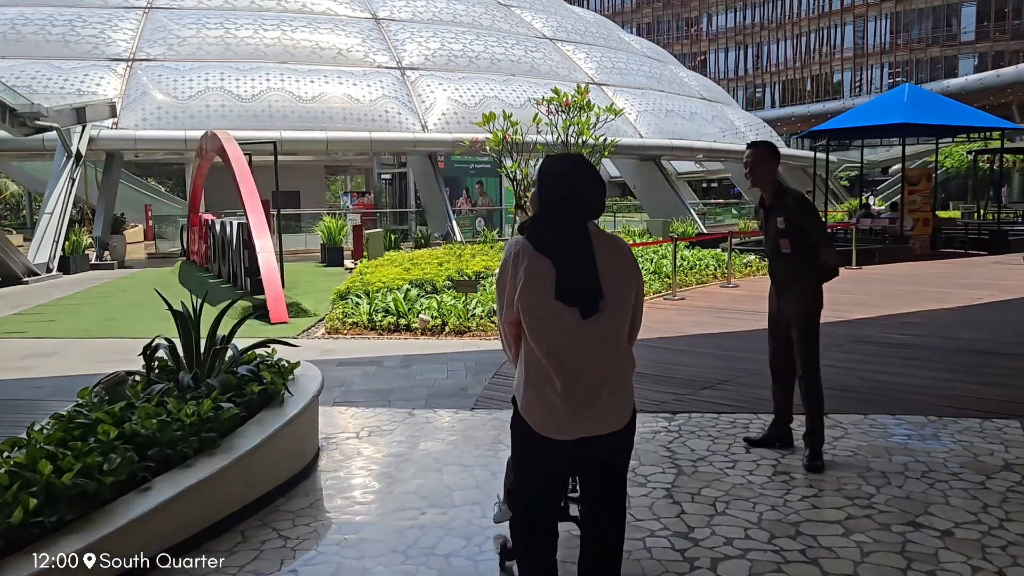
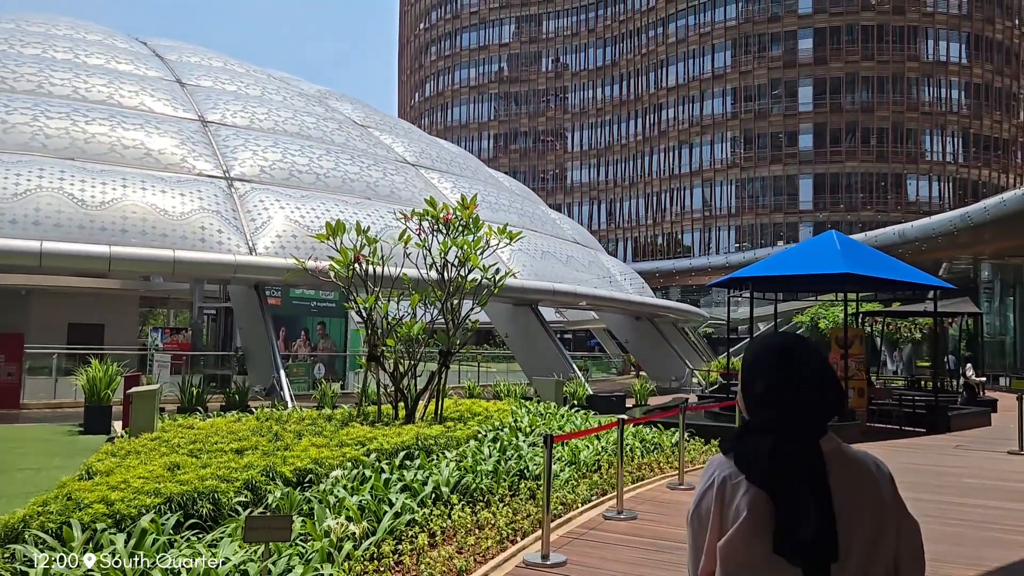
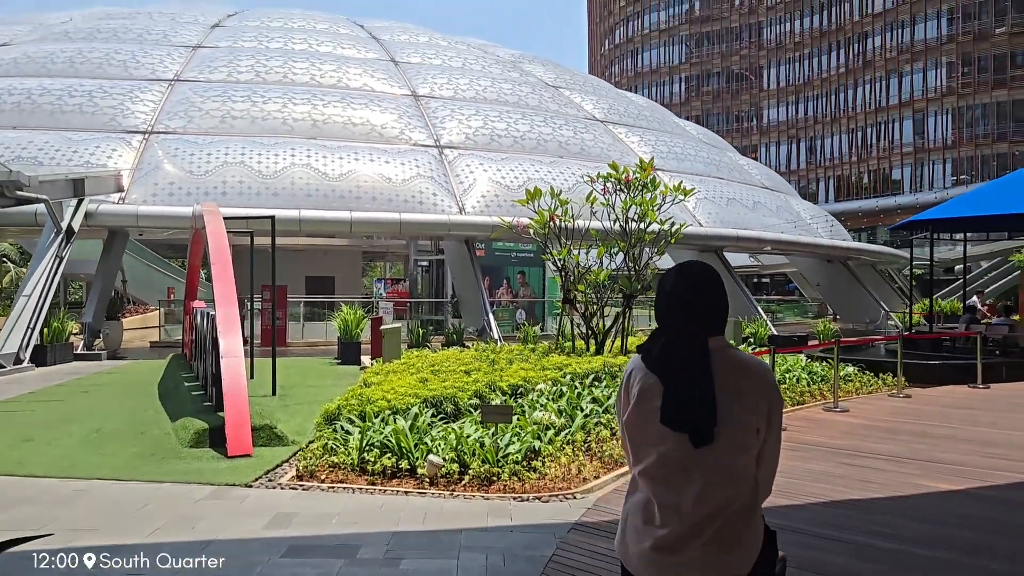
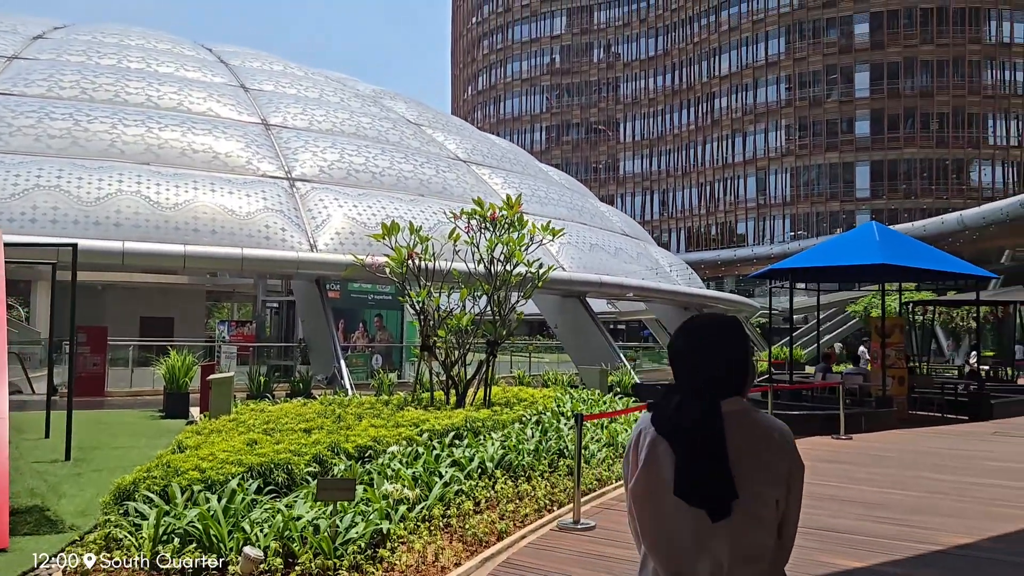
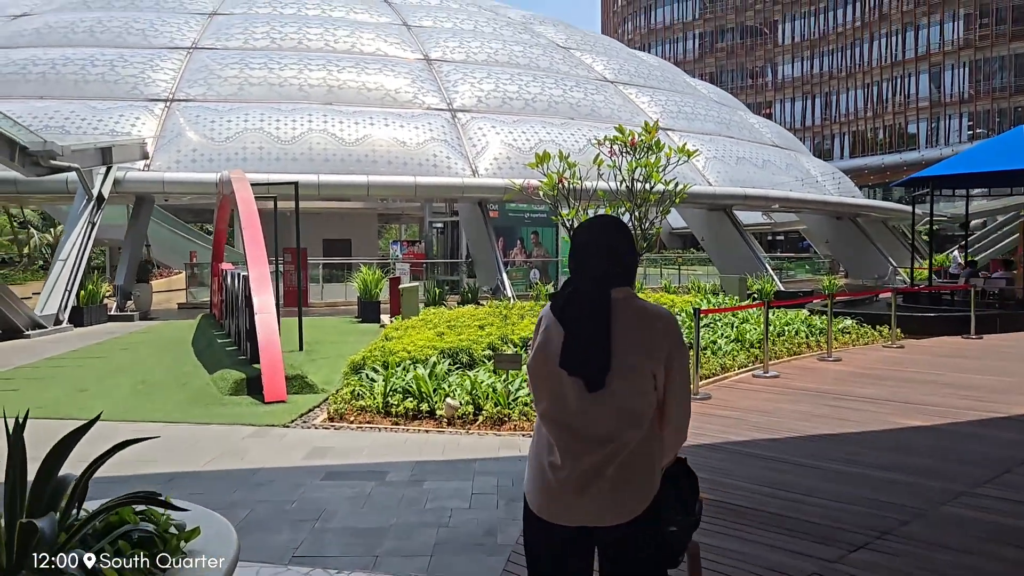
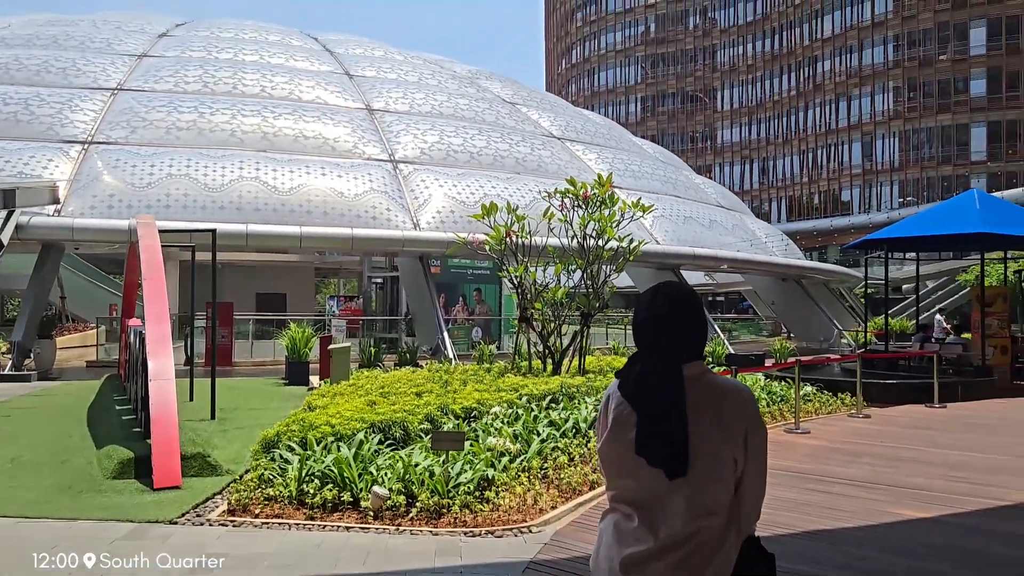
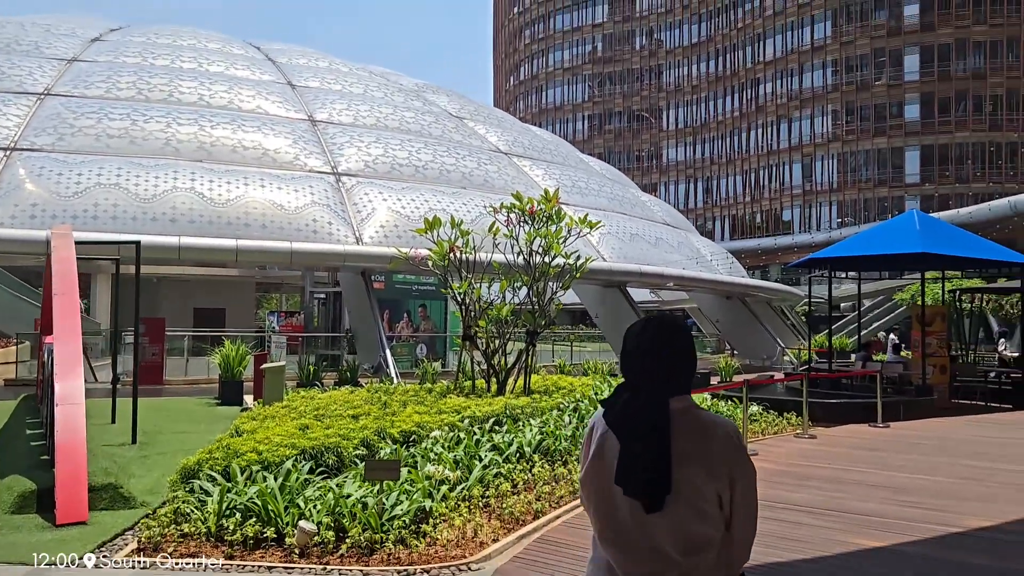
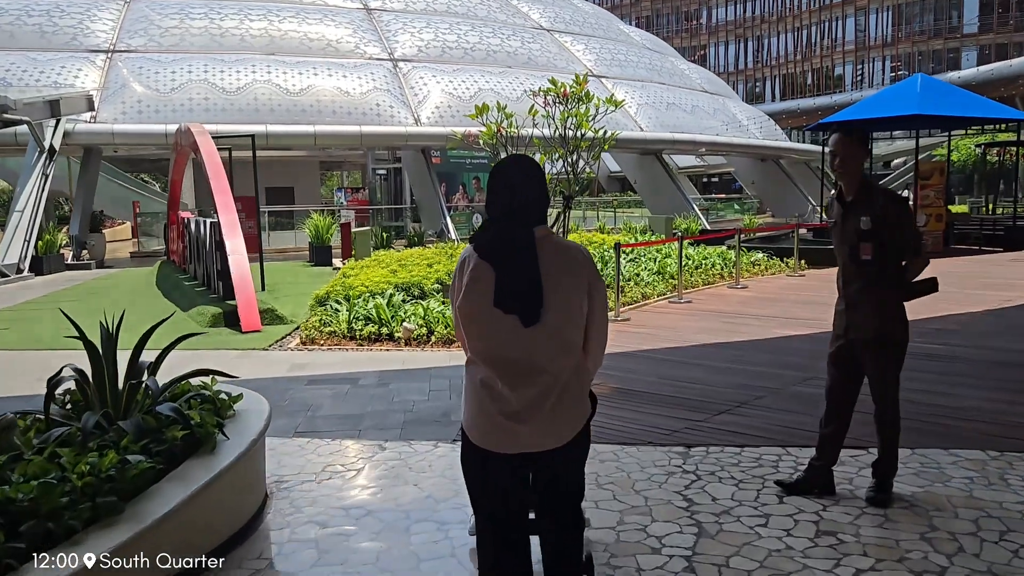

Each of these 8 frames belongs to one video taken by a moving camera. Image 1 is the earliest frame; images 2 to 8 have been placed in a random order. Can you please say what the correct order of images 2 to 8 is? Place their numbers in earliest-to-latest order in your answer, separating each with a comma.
8, 5, 3, 6, 7, 4, 2
